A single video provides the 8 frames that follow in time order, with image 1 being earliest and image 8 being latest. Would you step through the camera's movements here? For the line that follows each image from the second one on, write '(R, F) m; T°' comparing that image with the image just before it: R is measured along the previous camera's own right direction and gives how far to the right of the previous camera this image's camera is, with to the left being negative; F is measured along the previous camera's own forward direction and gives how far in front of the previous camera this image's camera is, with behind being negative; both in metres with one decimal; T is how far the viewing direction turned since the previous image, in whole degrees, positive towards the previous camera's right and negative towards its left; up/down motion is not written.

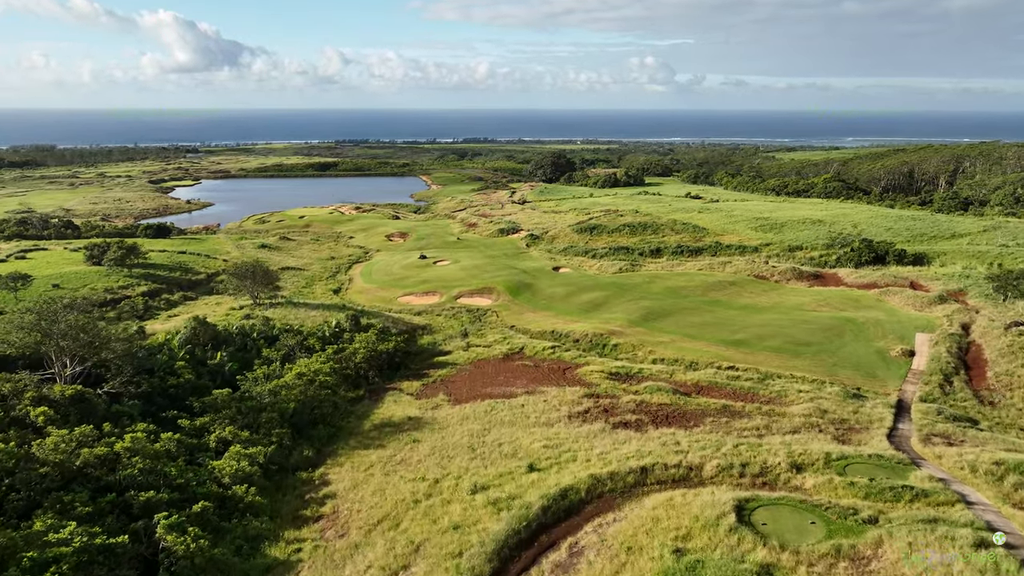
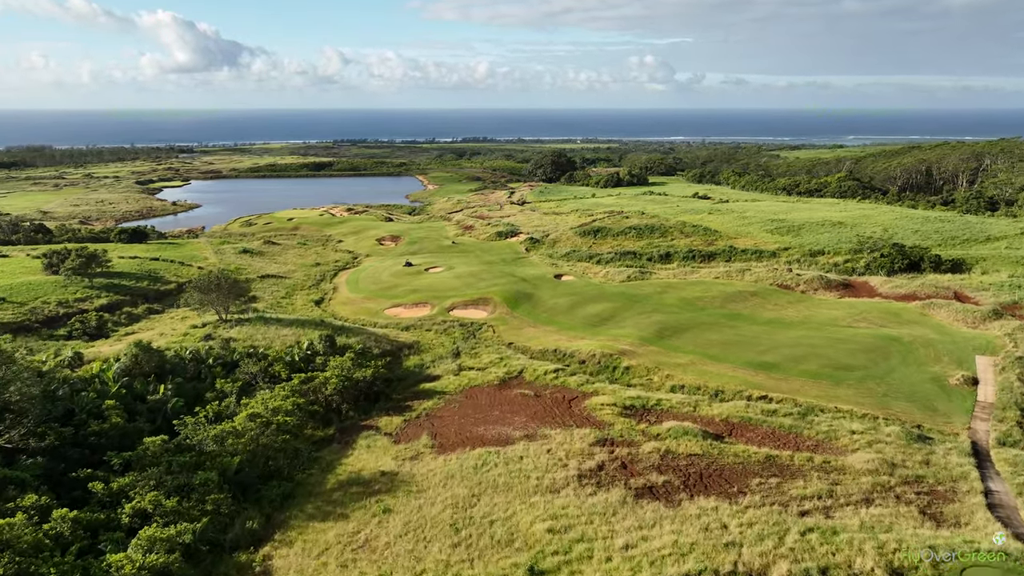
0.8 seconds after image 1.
(+0.1, +4.0) m; 0°
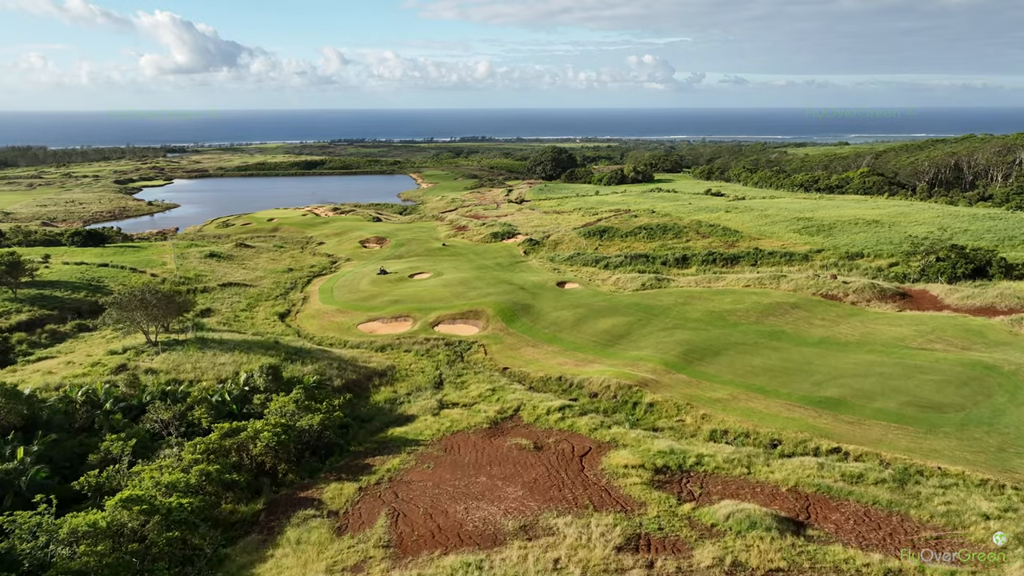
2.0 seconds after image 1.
(+0.2, +6.0) m; 0°
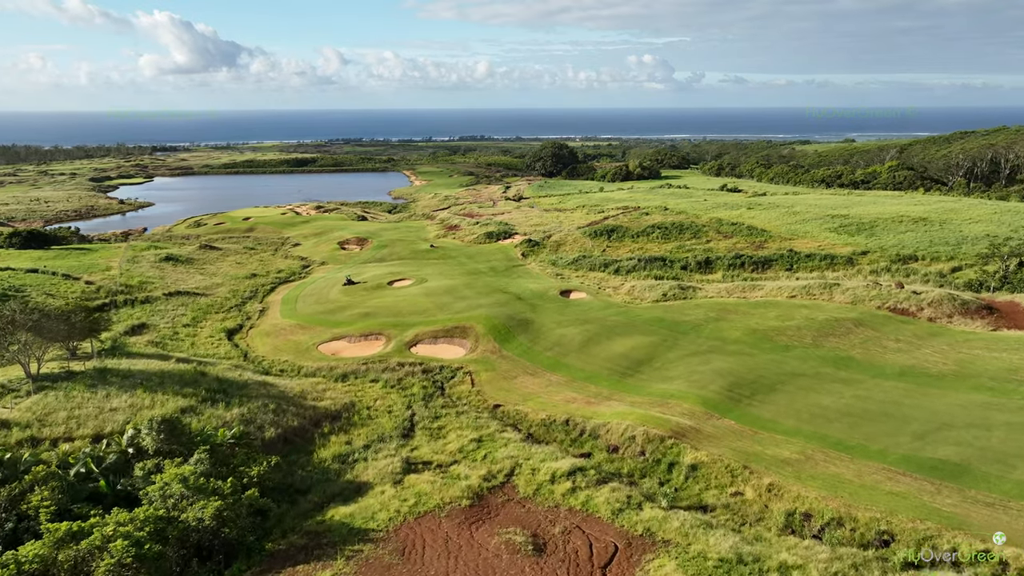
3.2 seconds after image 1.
(+0.2, +6.3) m; 0°
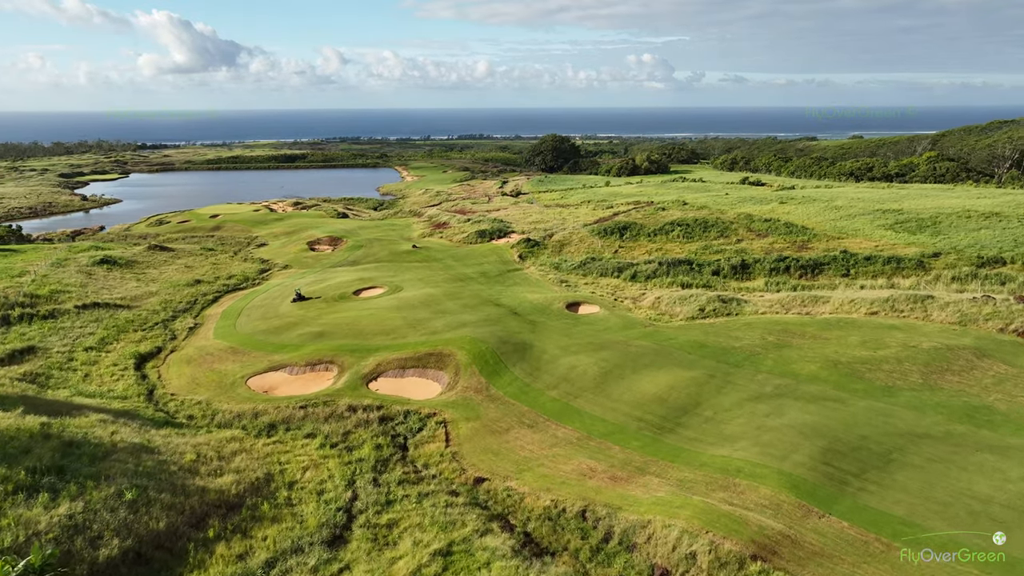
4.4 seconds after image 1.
(+0.2, +7.0) m; 0°
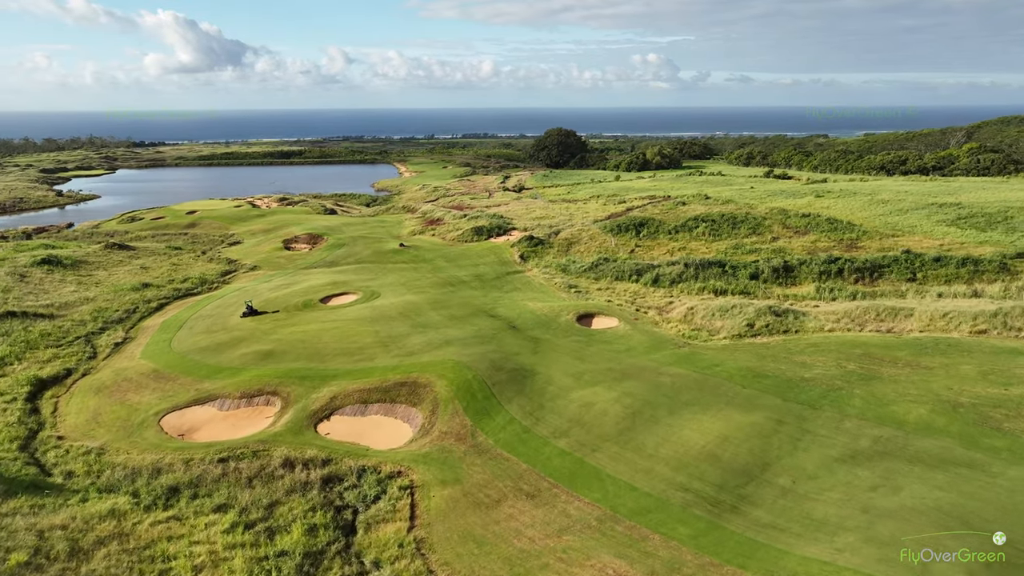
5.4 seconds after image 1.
(+0.2, +5.2) m; 0°
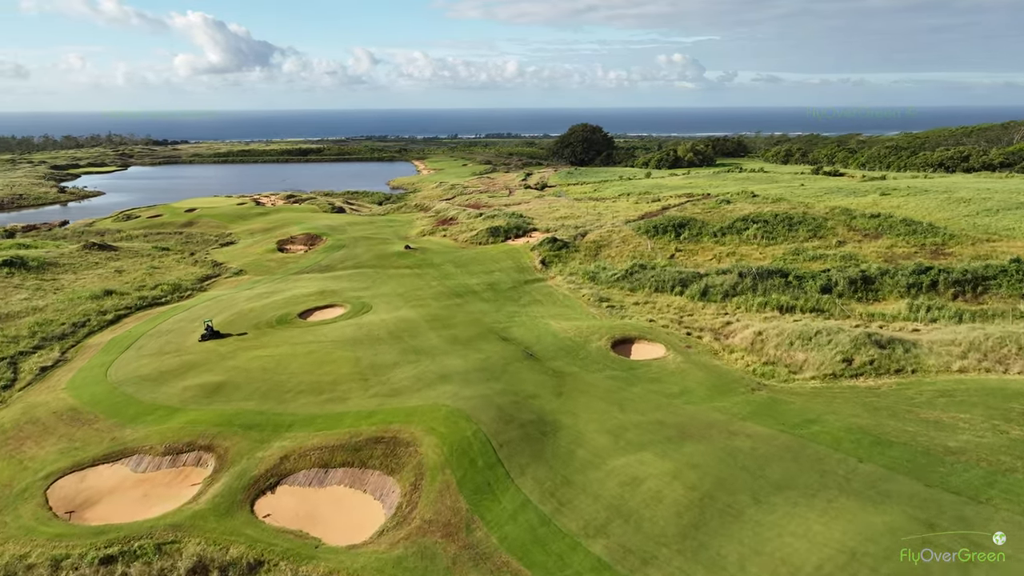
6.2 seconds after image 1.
(+0.1, +4.6) m; -2°
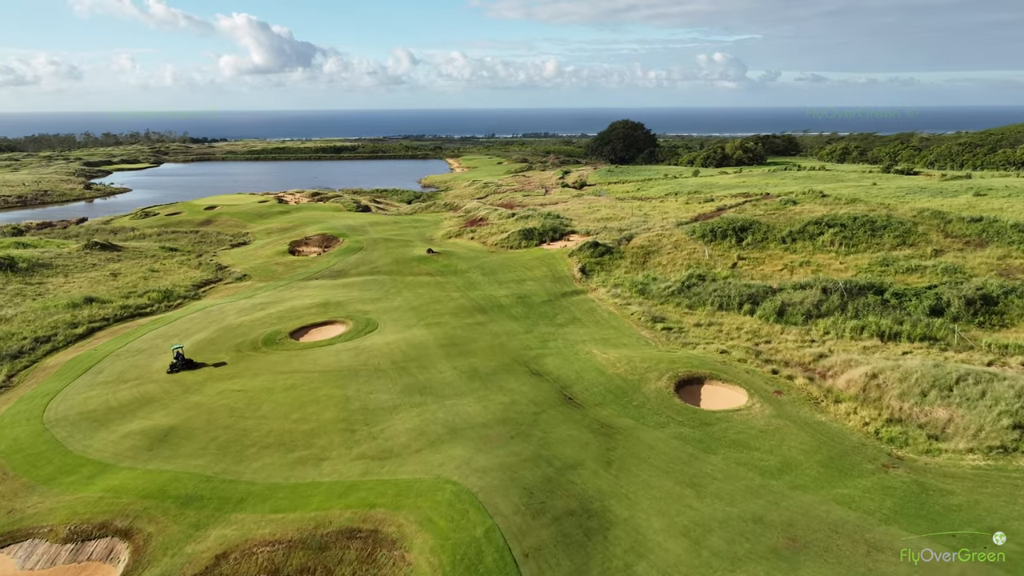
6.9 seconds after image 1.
(0.0, +3.9) m; -3°
